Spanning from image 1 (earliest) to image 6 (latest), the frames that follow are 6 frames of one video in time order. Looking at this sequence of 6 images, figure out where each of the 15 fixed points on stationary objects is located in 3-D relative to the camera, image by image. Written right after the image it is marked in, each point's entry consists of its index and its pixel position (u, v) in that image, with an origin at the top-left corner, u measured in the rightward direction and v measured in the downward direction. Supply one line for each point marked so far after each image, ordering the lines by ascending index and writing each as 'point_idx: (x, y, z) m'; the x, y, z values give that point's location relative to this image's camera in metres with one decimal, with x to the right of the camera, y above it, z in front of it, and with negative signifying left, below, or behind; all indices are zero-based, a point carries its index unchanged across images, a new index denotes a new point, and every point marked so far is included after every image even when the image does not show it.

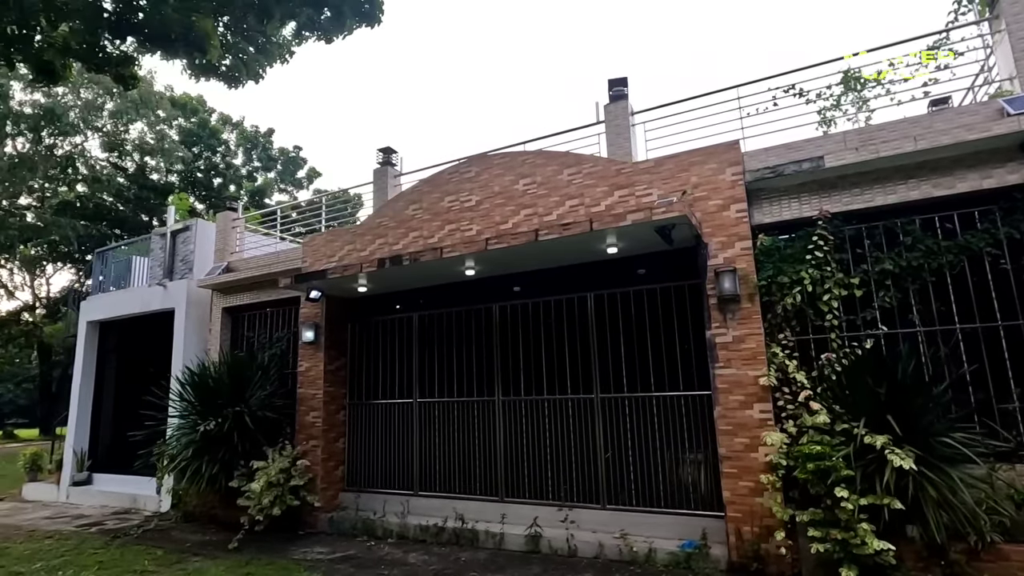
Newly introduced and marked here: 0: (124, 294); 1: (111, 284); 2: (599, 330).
0: (-8.1, -0.2, +11.1) m
1: (-9.0, +0.1, +11.9) m
2: (+1.1, -0.5, +6.6) m
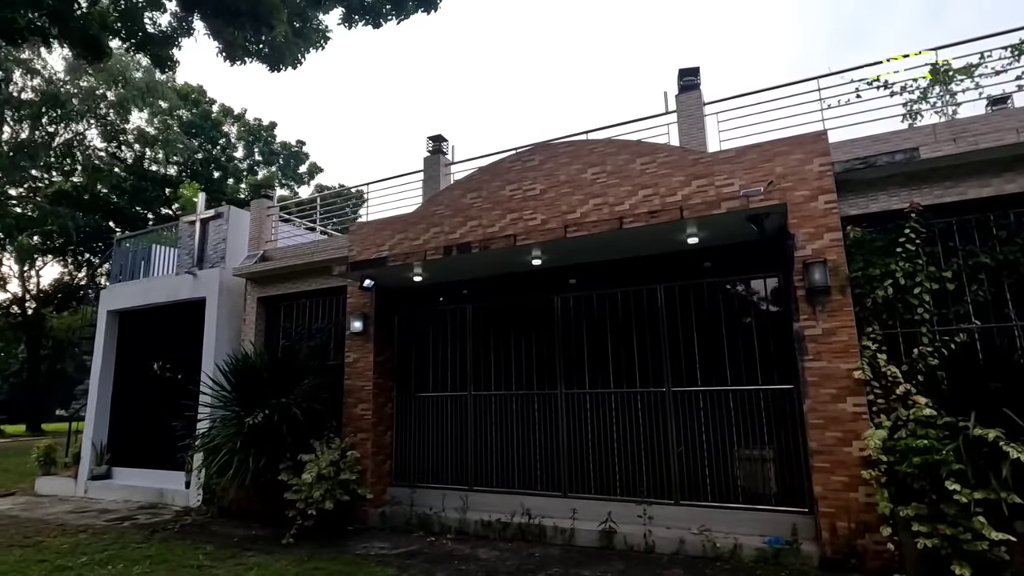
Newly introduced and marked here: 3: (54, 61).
0: (-7.4, +0.1, +10.8) m
1: (-8.2, +0.3, +11.5) m
2: (+1.9, -0.4, +6.5) m
3: (-16.8, +8.3, +19.4) m
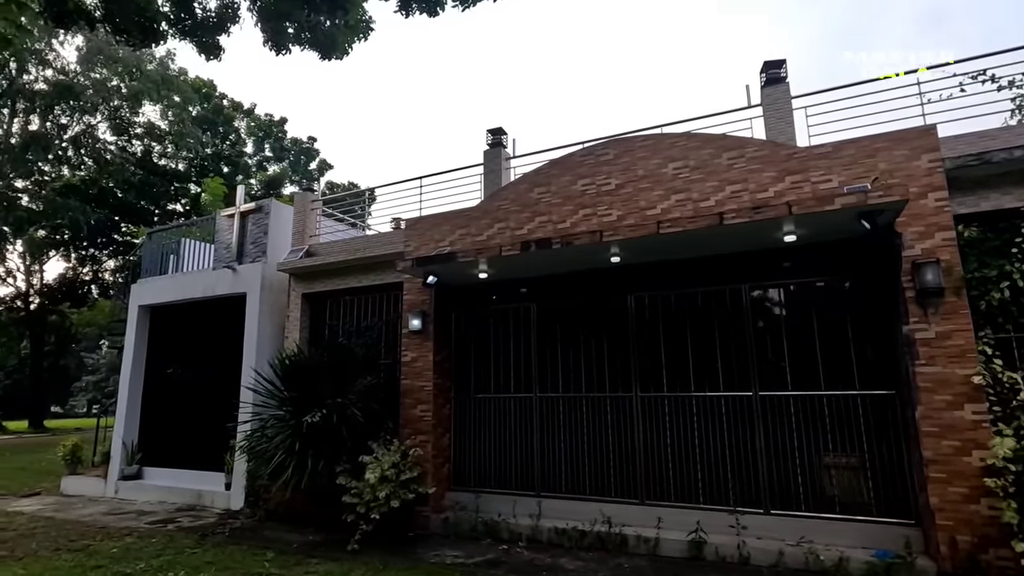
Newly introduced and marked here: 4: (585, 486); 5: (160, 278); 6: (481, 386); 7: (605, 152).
0: (-6.4, +0.2, +10.5) m
1: (-7.3, +0.5, +11.2) m
2: (+2.9, -0.4, +6.3) m
3: (-15.9, +8.5, +19.1) m
4: (+0.9, -2.5, +6.8) m
5: (-7.3, +0.2, +10.8) m
6: (-0.4, -1.4, +7.7) m
7: (+1.2, +1.8, +6.9) m
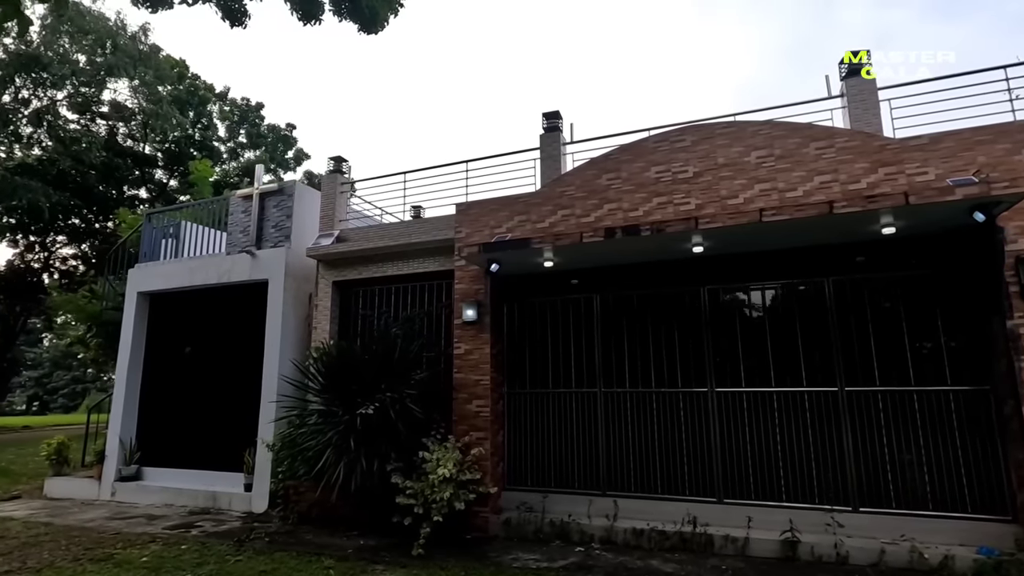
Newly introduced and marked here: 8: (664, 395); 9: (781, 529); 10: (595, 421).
0: (-5.8, +0.4, +9.7) m
1: (-6.7, +0.7, +10.3) m
2: (+3.8, -0.3, +6.1) m
3: (-15.6, +8.9, +17.6) m
4: (+1.8, -2.4, +6.5) m
5: (-6.6, +0.5, +10.0) m
6: (+0.4, -1.3, +7.3) m
7: (+2.1, +1.9, +6.7) m
8: (+1.9, -1.3, +6.6) m
9: (+2.9, -2.6, +5.9) m
10: (+1.1, -1.7, +6.9) m
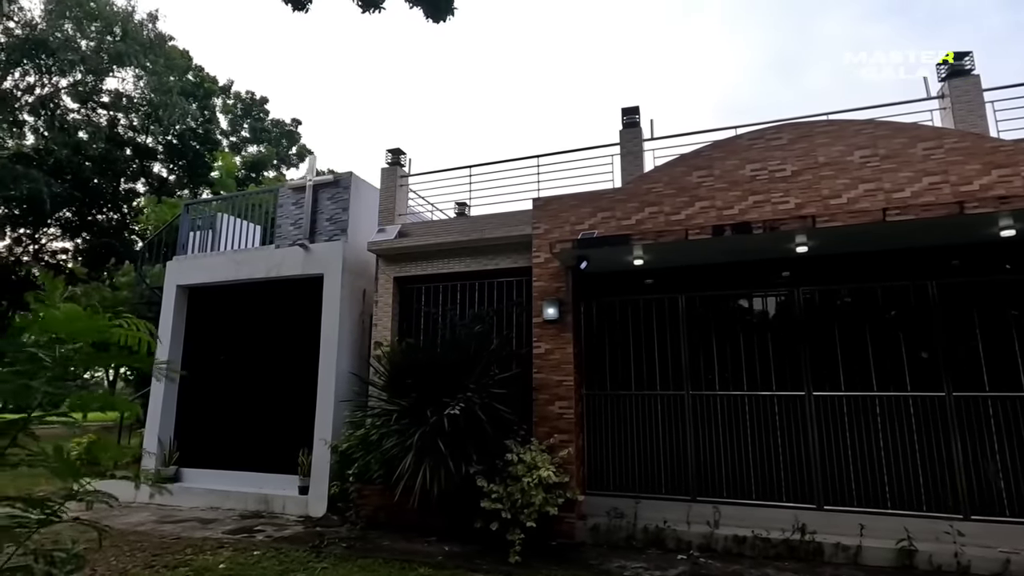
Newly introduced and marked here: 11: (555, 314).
0: (-4.8, +0.6, +9.3) m
1: (-5.7, +0.8, +10.0) m
2: (+4.9, -0.4, +6.0) m
3: (-14.7, +9.1, +17.0) m
4: (+2.8, -2.4, +6.3) m
5: (-5.6, +0.6, +9.6) m
6: (+1.4, -1.3, +7.1) m
7: (+3.3, +1.9, +6.5) m
8: (+3.0, -1.3, +6.5) m
9: (+4.0, -2.7, +5.7) m
10: (+2.2, -1.7, +6.7) m
11: (+0.6, -0.3, +6.9) m
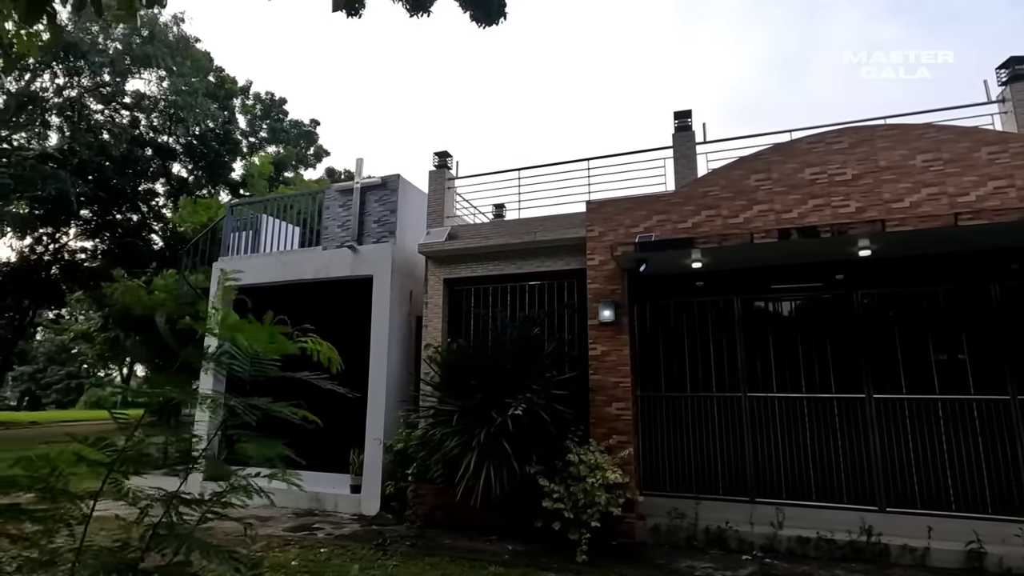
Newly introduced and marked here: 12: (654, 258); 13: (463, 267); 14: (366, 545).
0: (-4.0, +0.5, +9.5) m
1: (-4.9, +0.8, +10.1) m
2: (+5.6, -0.4, +6.1) m
3: (-13.8, +9.2, +17.2) m
4: (+3.6, -2.4, +6.4) m
5: (-4.8, +0.6, +9.7) m
6: (+2.2, -1.3, +7.2) m
7: (+4.0, +1.8, +6.6) m
8: (+3.7, -1.4, +6.5) m
9: (+4.7, -2.7, +5.8) m
10: (+2.9, -1.8, +6.8) m
11: (+1.3, -0.4, +7.0) m
12: (+1.8, +0.4, +6.6) m
13: (-0.8, +0.3, +8.4) m
14: (-1.8, -3.1, +6.5) m
